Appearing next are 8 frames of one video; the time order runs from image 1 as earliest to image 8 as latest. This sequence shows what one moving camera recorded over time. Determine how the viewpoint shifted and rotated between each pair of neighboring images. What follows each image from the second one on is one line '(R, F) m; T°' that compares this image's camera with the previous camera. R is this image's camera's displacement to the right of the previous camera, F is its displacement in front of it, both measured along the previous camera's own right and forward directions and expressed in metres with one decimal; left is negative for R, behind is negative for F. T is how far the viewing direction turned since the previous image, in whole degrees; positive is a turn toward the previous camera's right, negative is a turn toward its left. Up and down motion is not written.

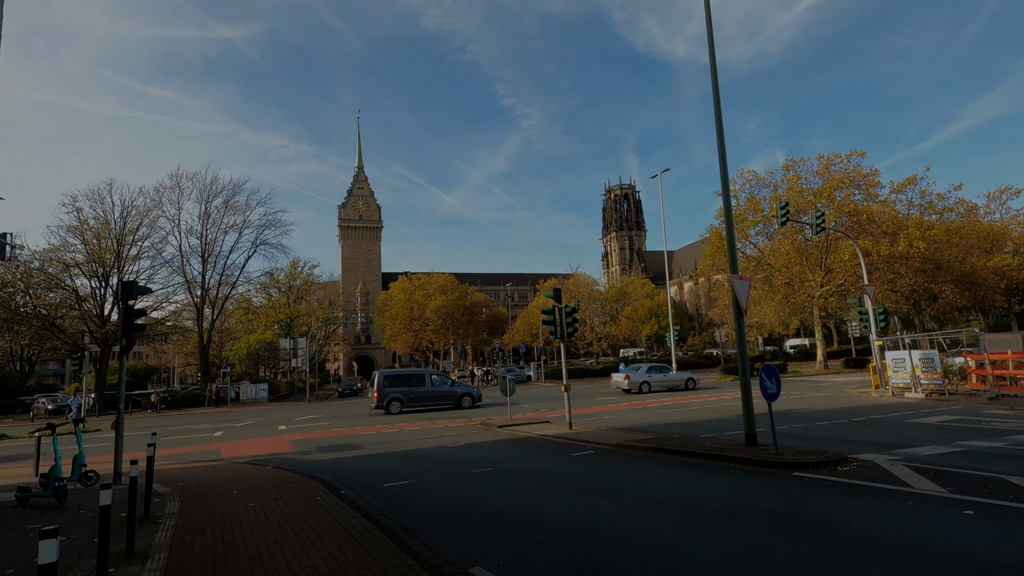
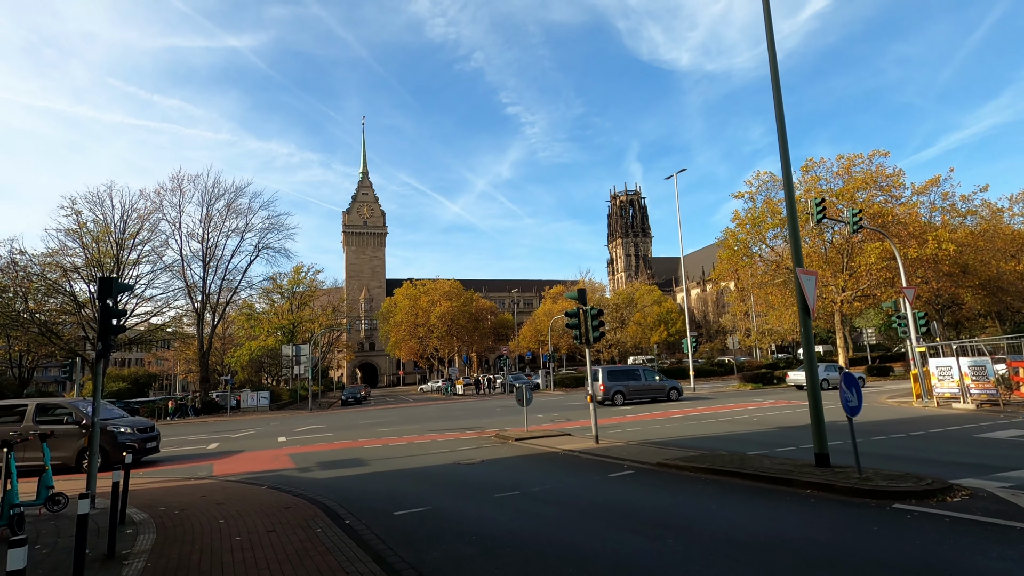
(-0.4, +1.3) m; 0°
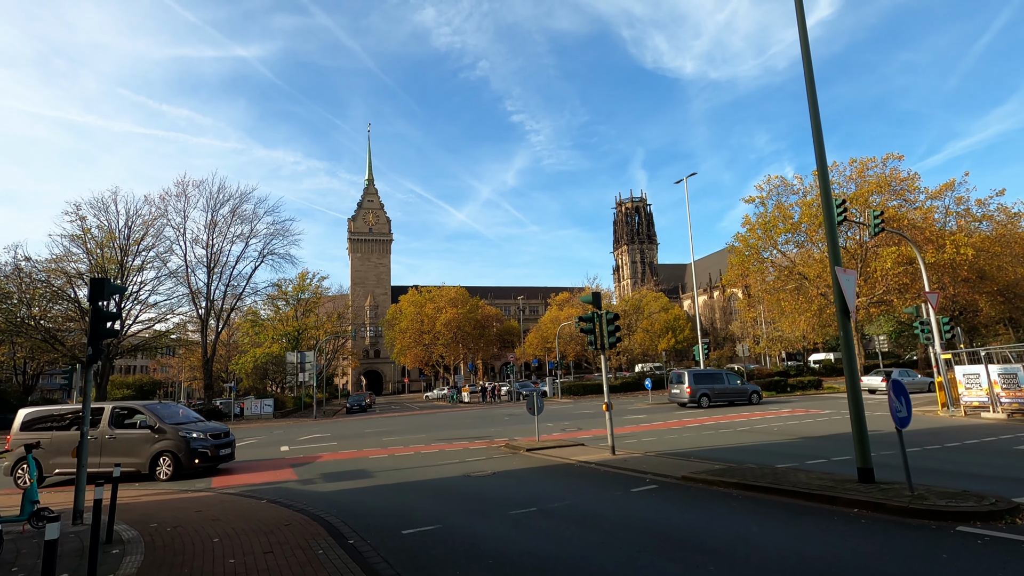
(-0.2, +0.6) m; 0°
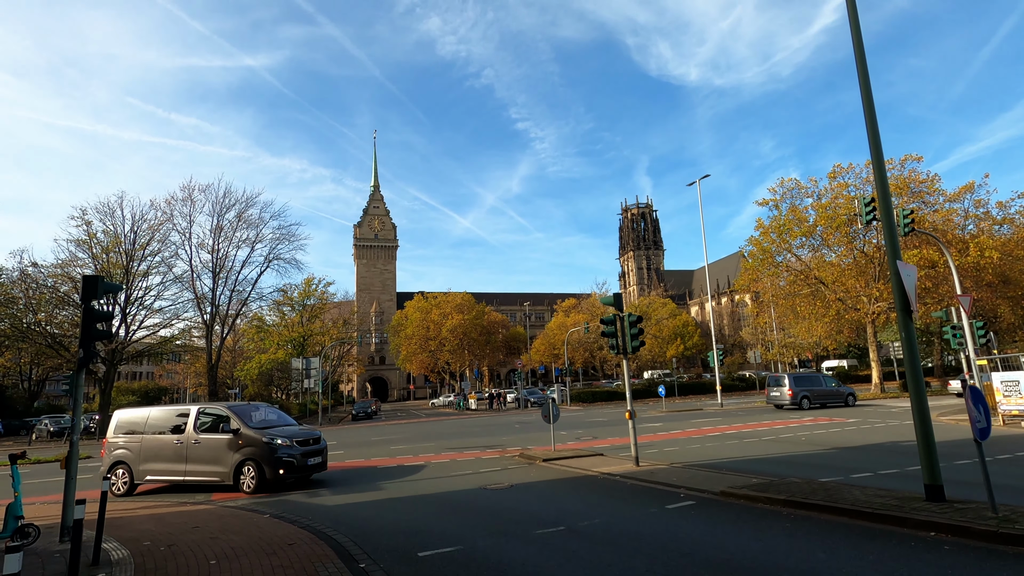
(-0.3, +0.7) m; 0°
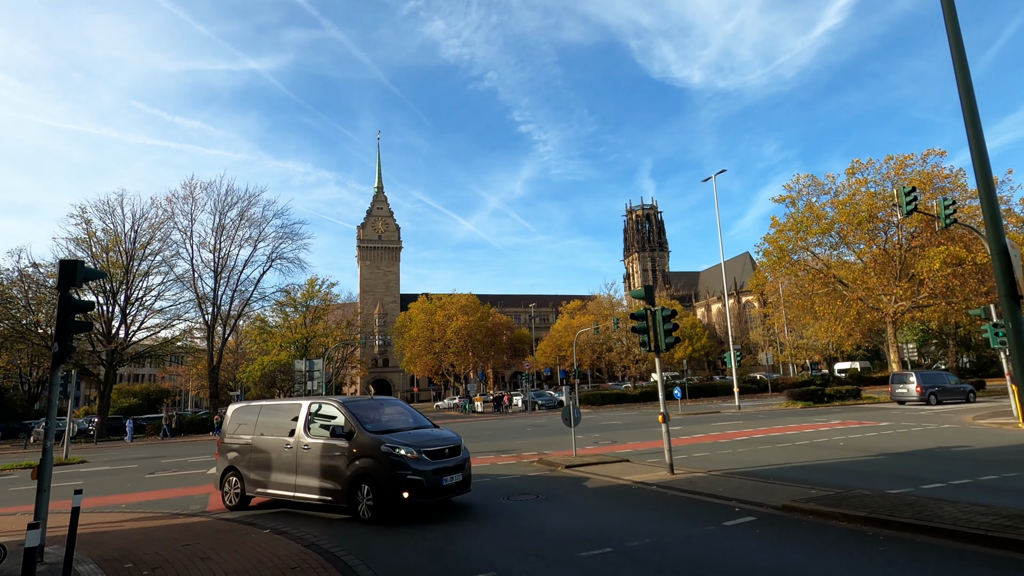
(-0.4, +1.0) m; 0°
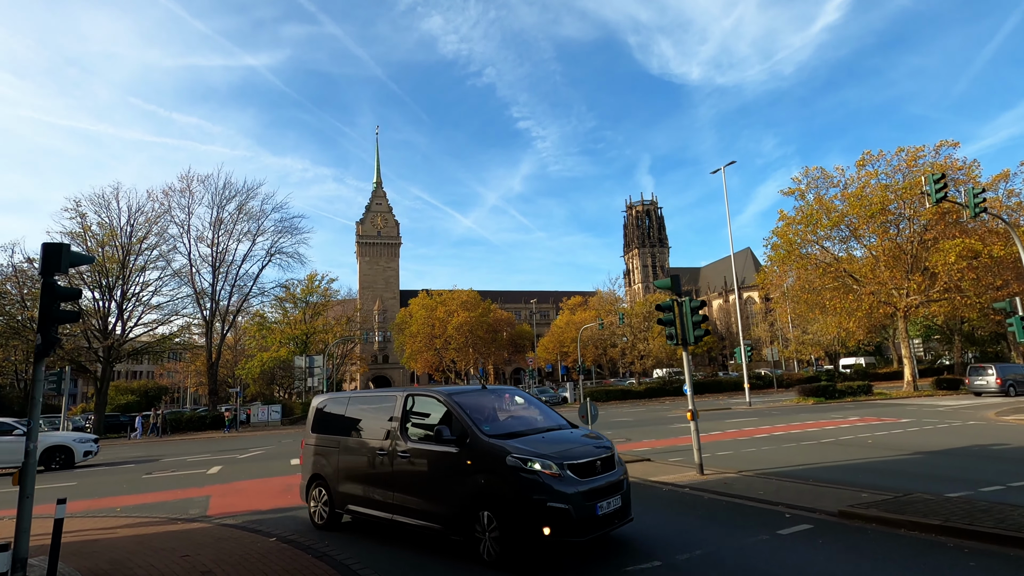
(-0.4, +0.7) m; 0°
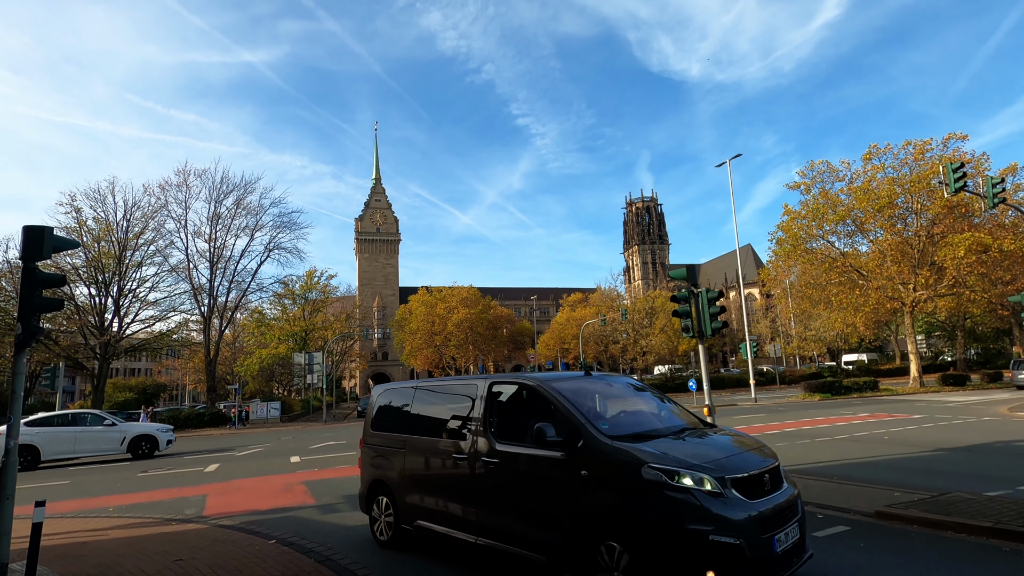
(-0.2, +0.4) m; 0°
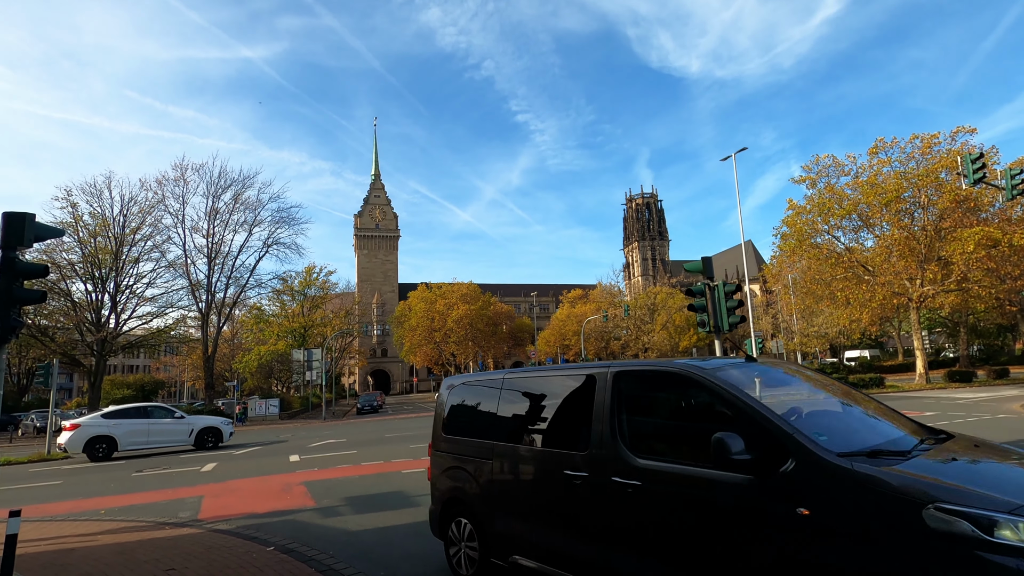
(-0.2, +0.4) m; 0°
